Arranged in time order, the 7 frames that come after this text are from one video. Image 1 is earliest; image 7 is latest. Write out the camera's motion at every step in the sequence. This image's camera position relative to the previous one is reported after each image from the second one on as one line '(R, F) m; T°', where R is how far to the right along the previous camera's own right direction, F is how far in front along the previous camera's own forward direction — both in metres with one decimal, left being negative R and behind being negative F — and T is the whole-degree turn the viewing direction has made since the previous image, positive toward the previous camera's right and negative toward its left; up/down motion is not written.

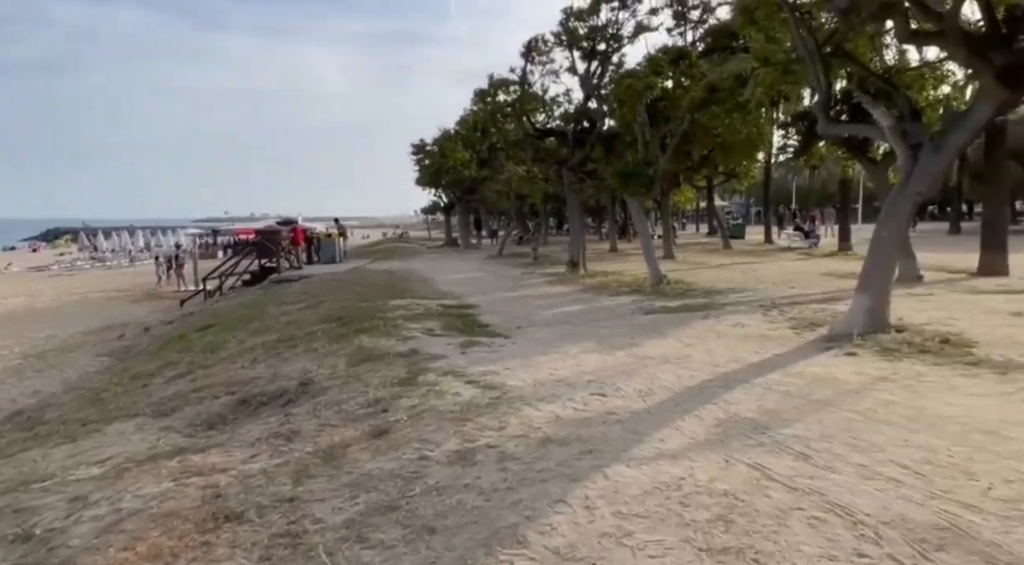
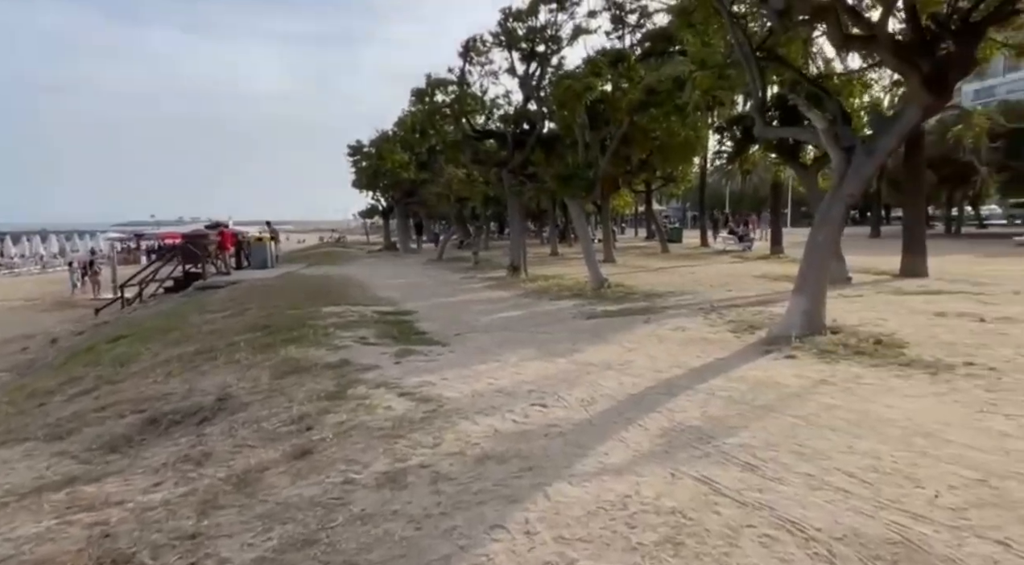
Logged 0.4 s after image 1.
(+0.1, +0.4) m; +5°
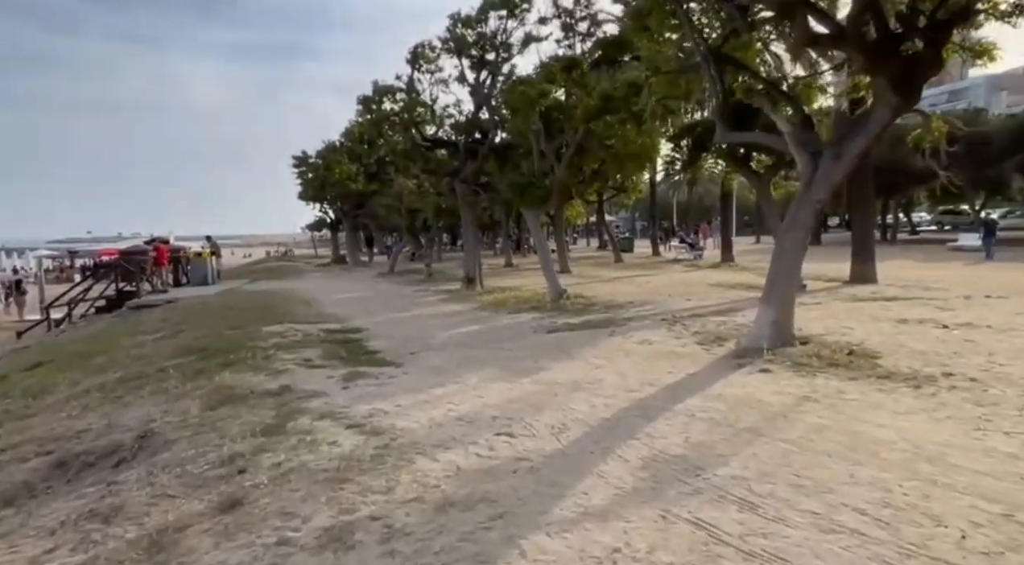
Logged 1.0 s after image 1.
(-0.1, +0.7) m; +4°
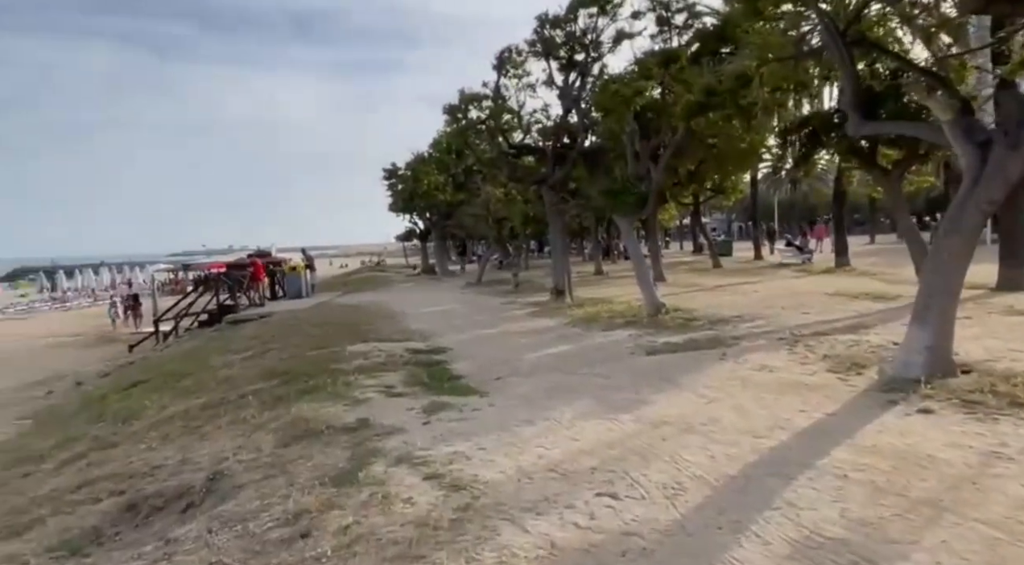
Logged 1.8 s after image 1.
(-0.1, +1.0) m; -8°
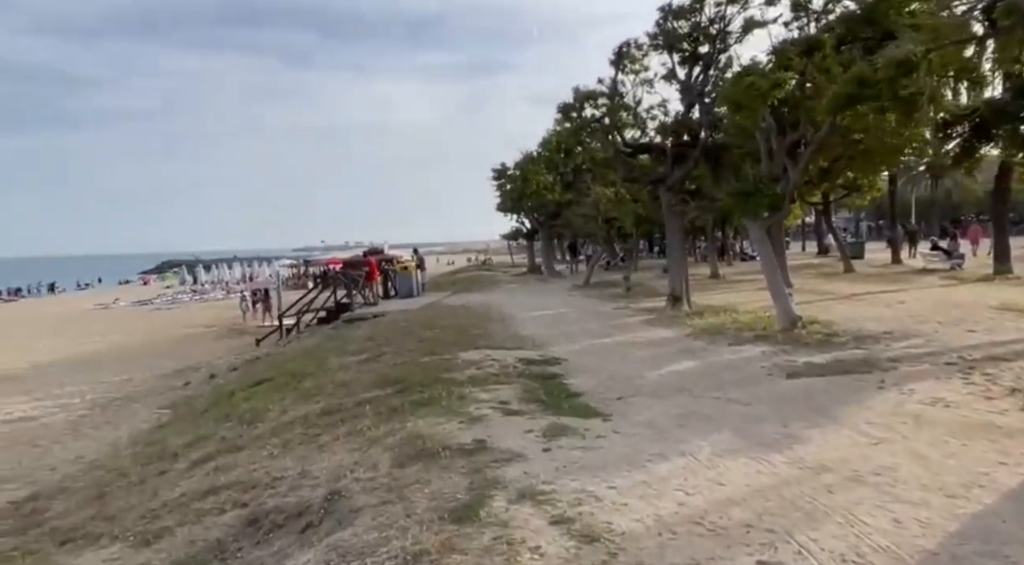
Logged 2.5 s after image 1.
(-0.3, +0.6) m; -9°
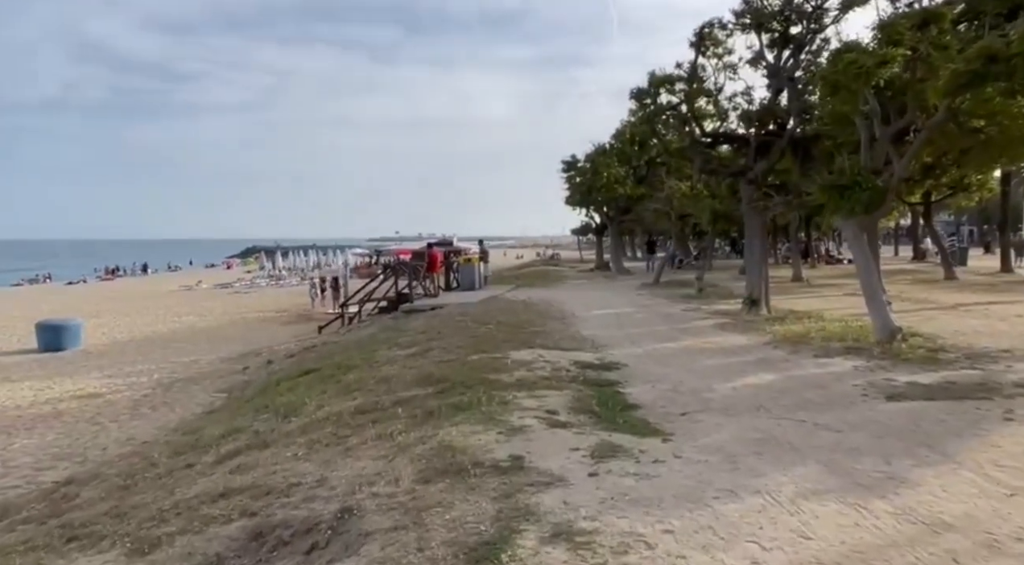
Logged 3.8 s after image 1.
(+0.2, +1.0) m; -6°
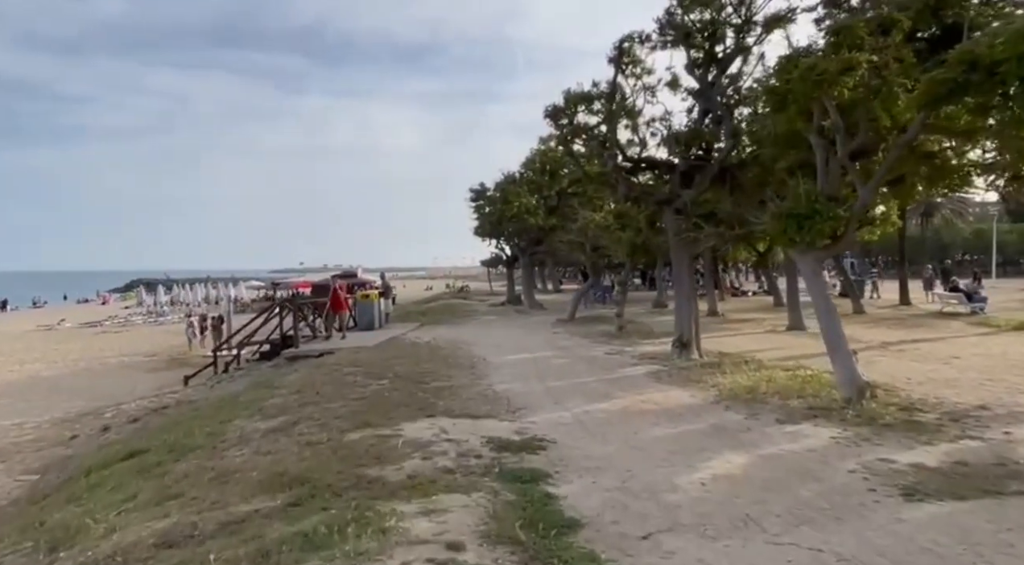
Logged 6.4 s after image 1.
(+0.2, +2.6) m; +8°
